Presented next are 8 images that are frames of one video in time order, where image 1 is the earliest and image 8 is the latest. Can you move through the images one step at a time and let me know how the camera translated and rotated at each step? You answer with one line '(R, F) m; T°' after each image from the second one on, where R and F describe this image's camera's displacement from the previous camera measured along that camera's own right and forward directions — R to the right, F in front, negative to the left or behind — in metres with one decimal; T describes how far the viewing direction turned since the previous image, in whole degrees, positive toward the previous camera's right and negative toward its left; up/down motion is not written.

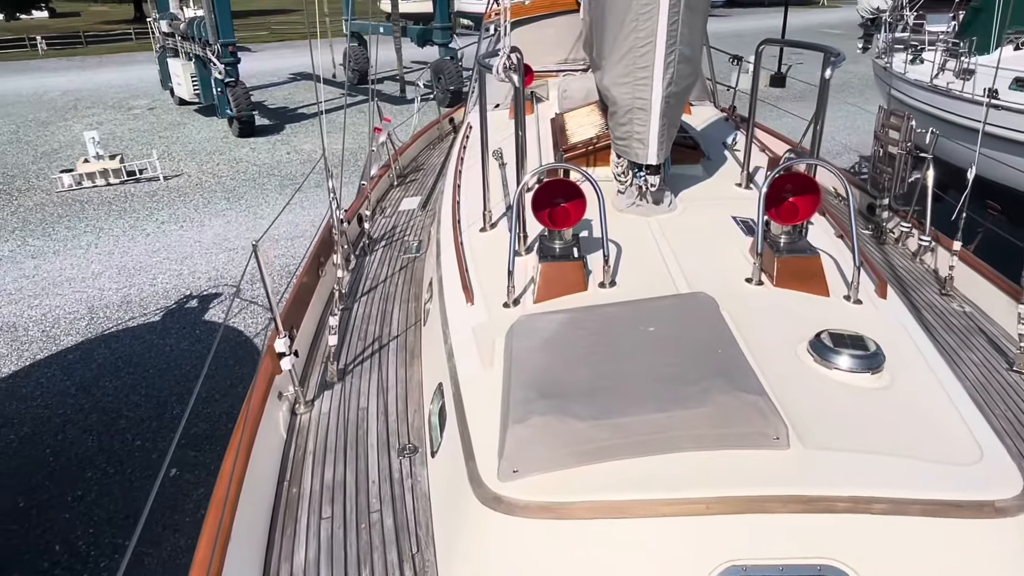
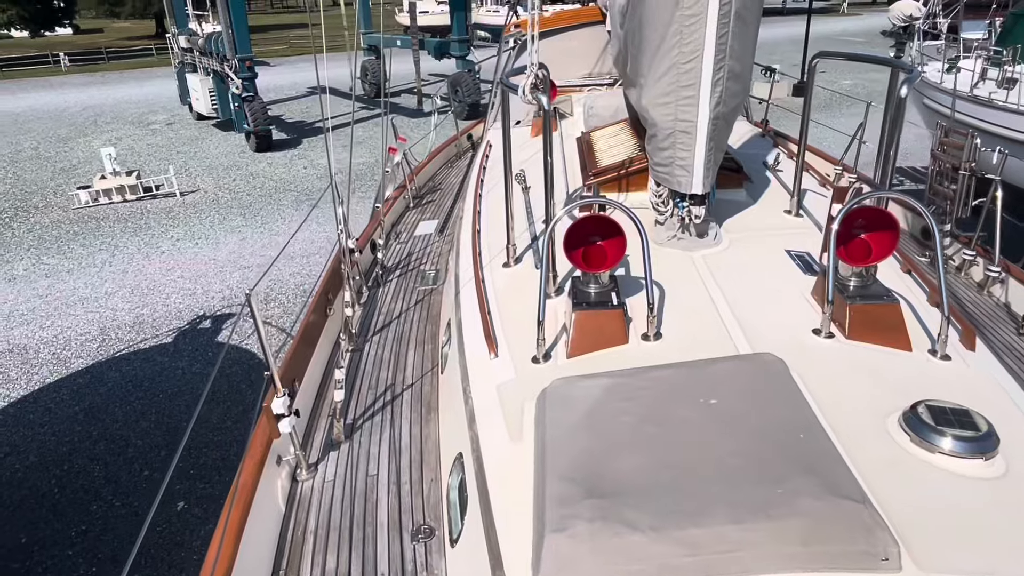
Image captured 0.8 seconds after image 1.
(0.0, +0.2) m; -1°
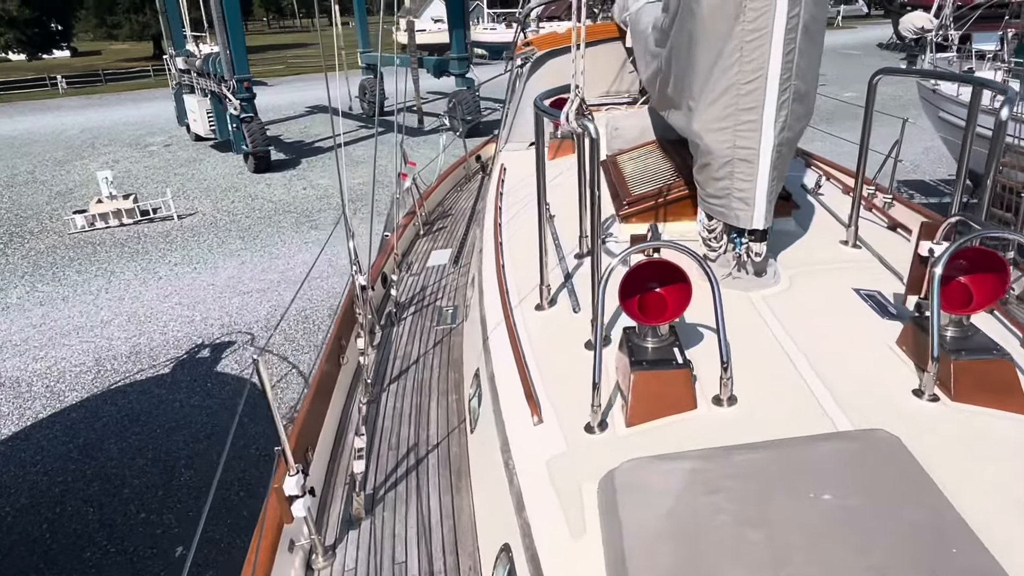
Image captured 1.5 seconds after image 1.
(-0.1, +0.2) m; 0°
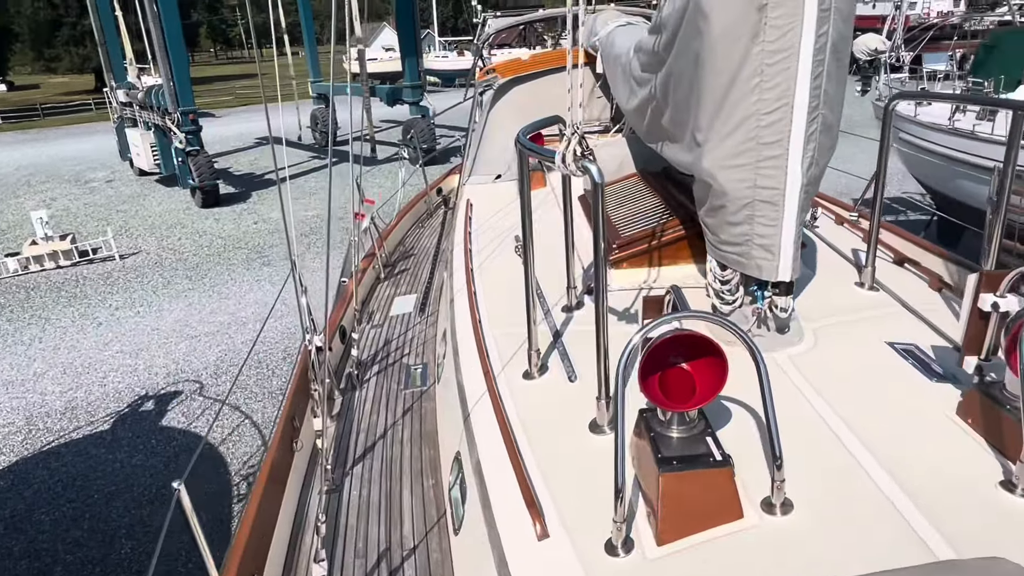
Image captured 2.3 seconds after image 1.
(-0.1, +0.3) m; +3°
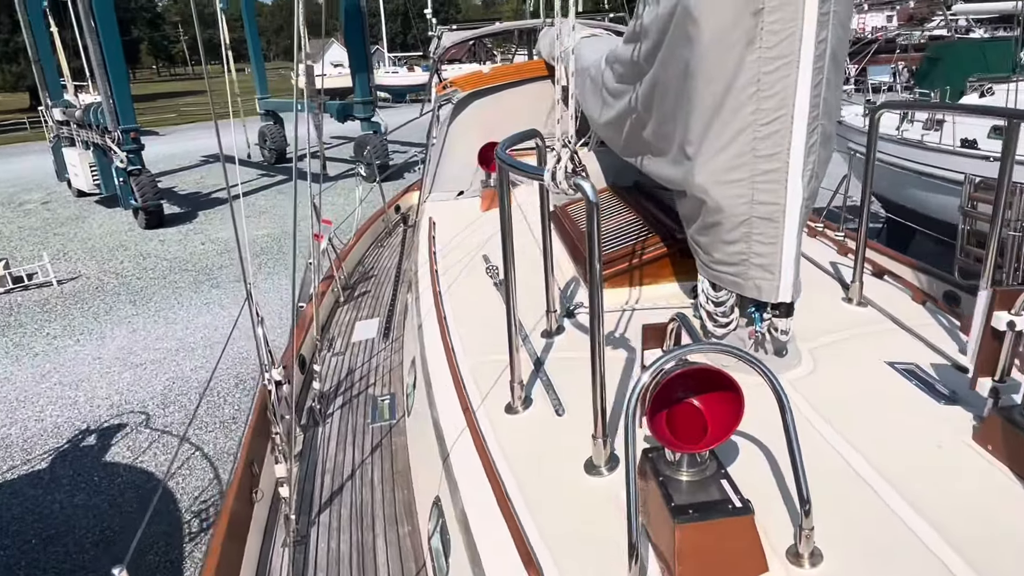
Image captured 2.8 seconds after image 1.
(-0.1, +0.1) m; +4°
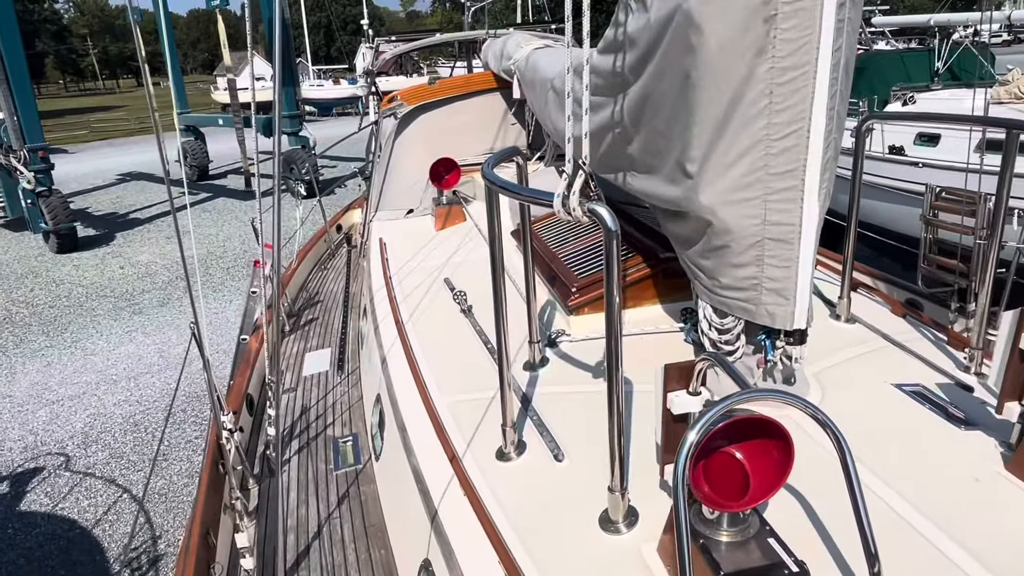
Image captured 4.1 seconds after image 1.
(-0.1, +0.2) m; +5°
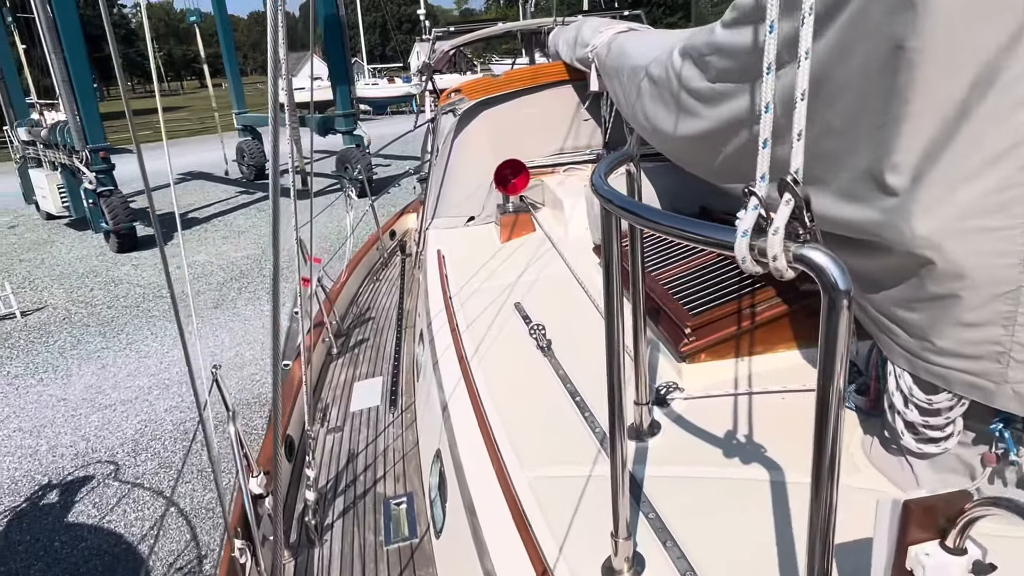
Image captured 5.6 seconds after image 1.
(-0.1, +0.4) m; -4°
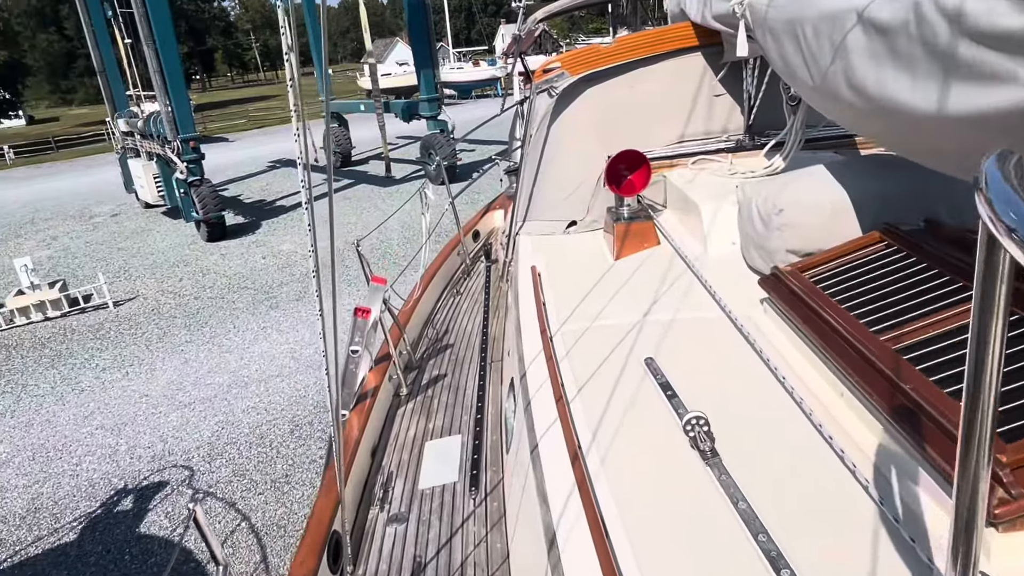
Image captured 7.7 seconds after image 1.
(-0.1, +0.6) m; -7°
